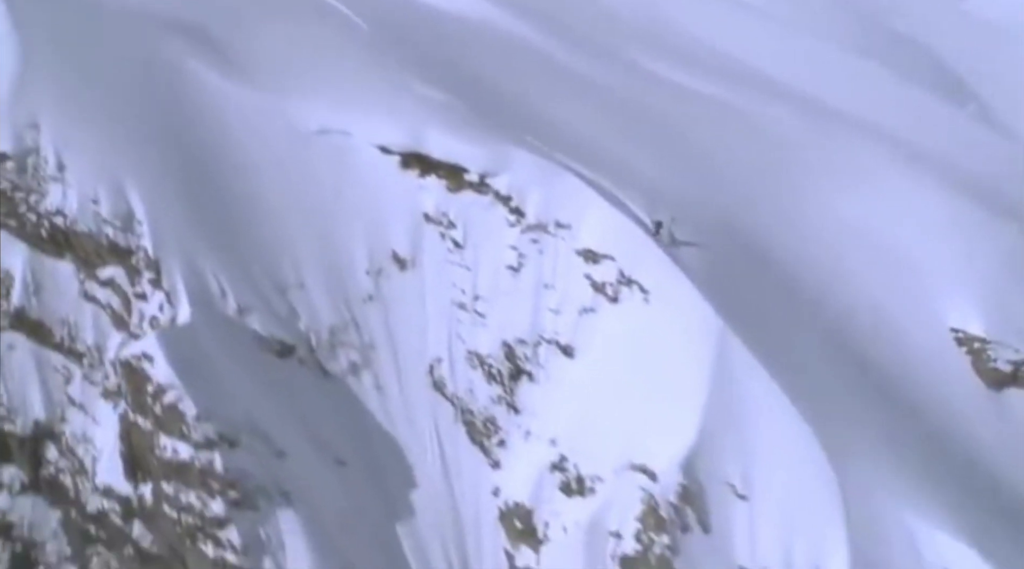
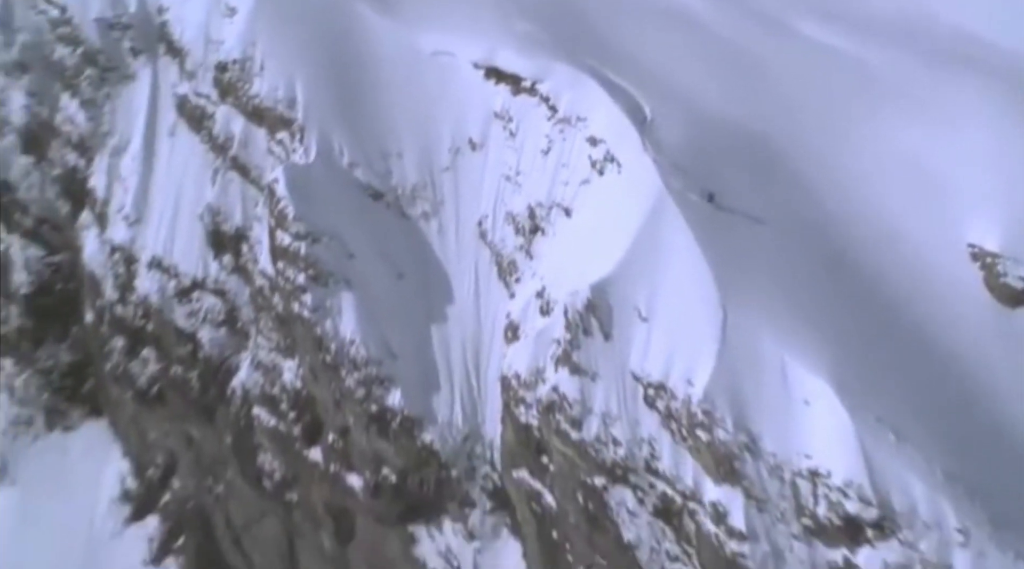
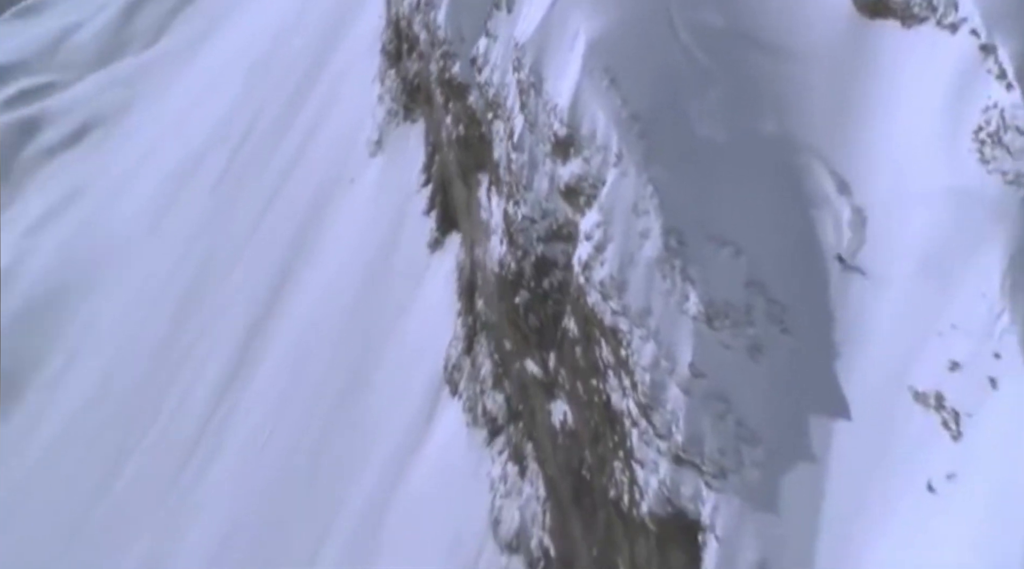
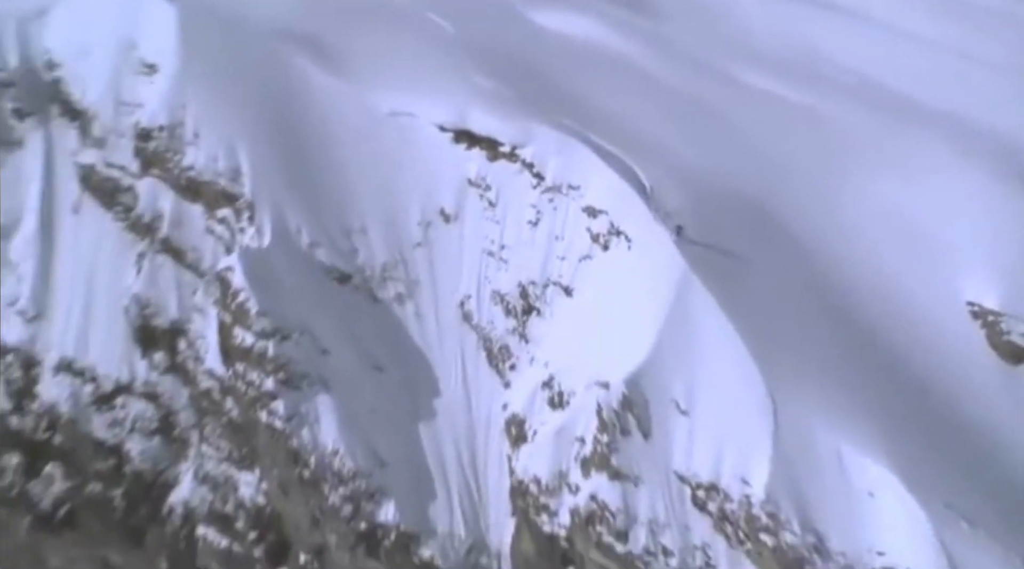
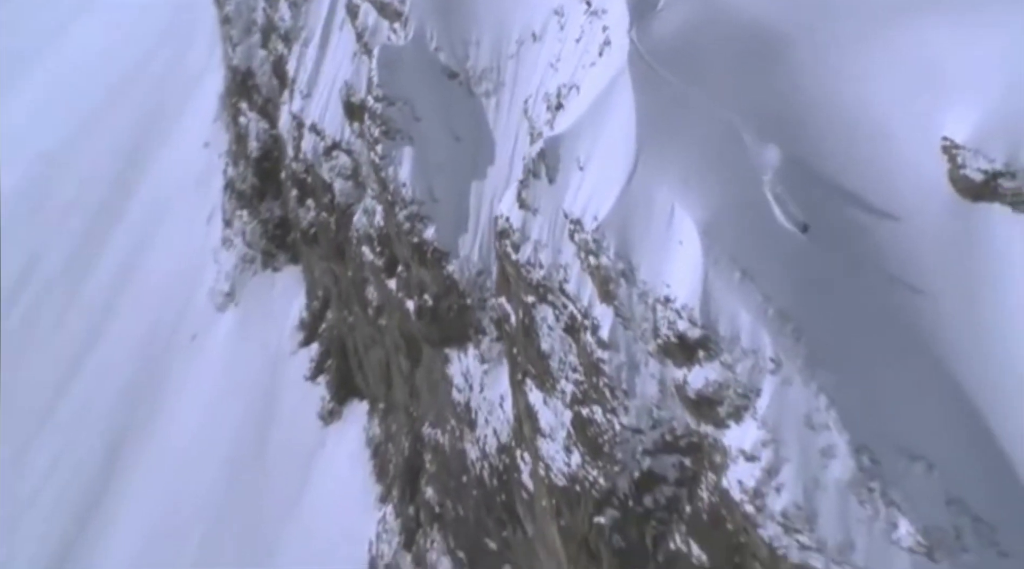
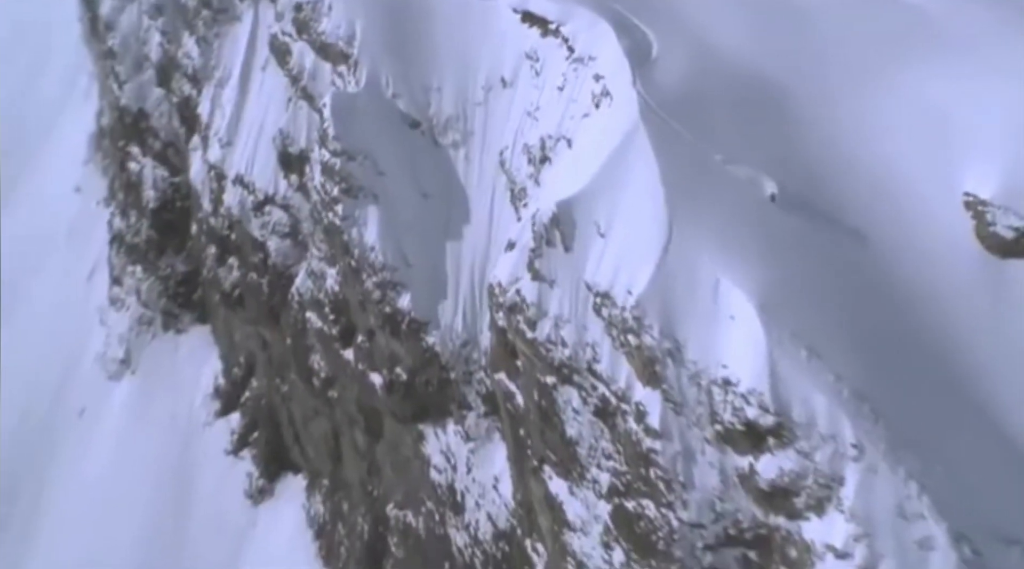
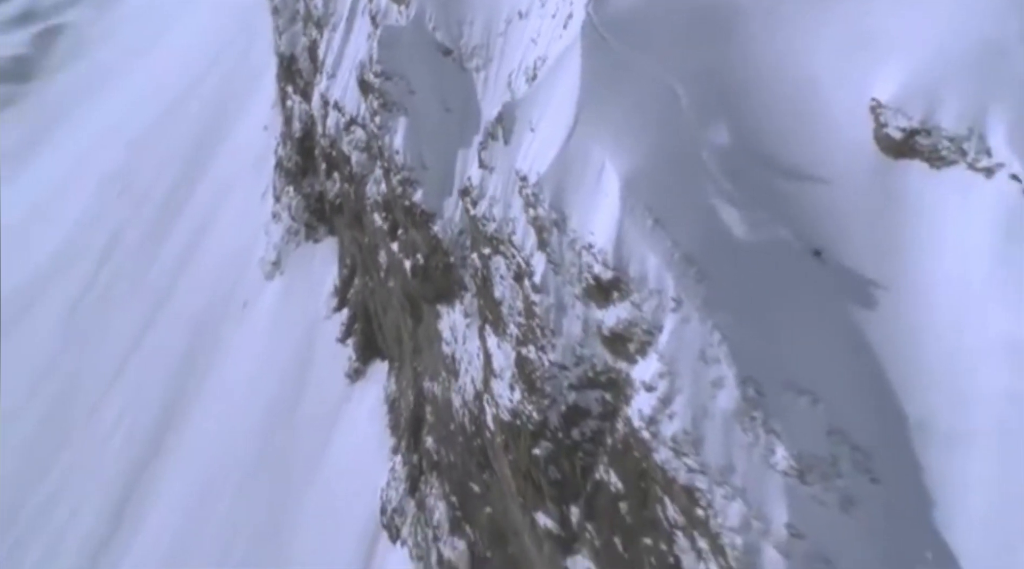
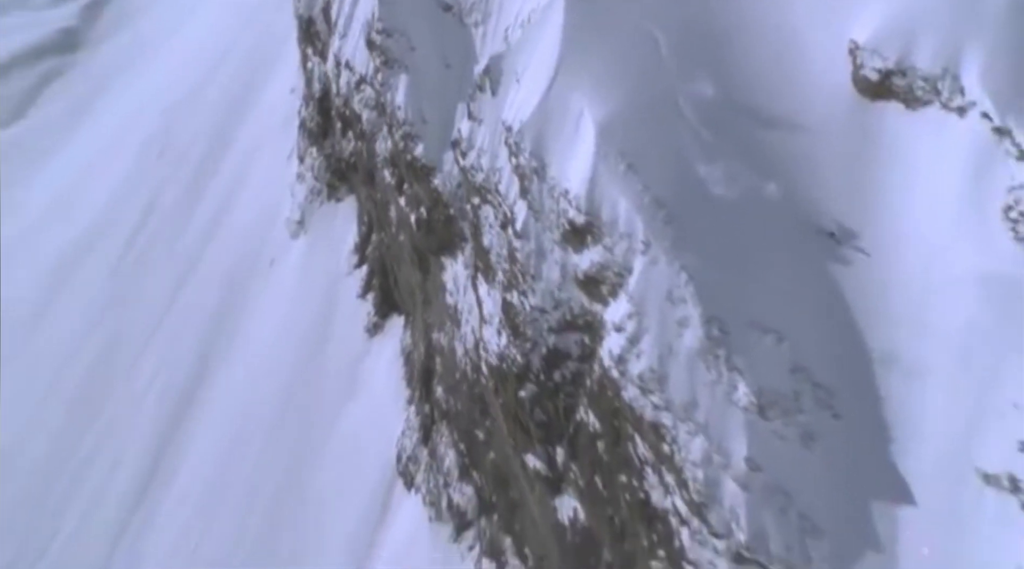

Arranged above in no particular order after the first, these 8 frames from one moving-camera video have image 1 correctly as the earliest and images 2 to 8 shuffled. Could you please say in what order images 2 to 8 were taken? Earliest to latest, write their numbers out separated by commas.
4, 2, 6, 5, 7, 8, 3
